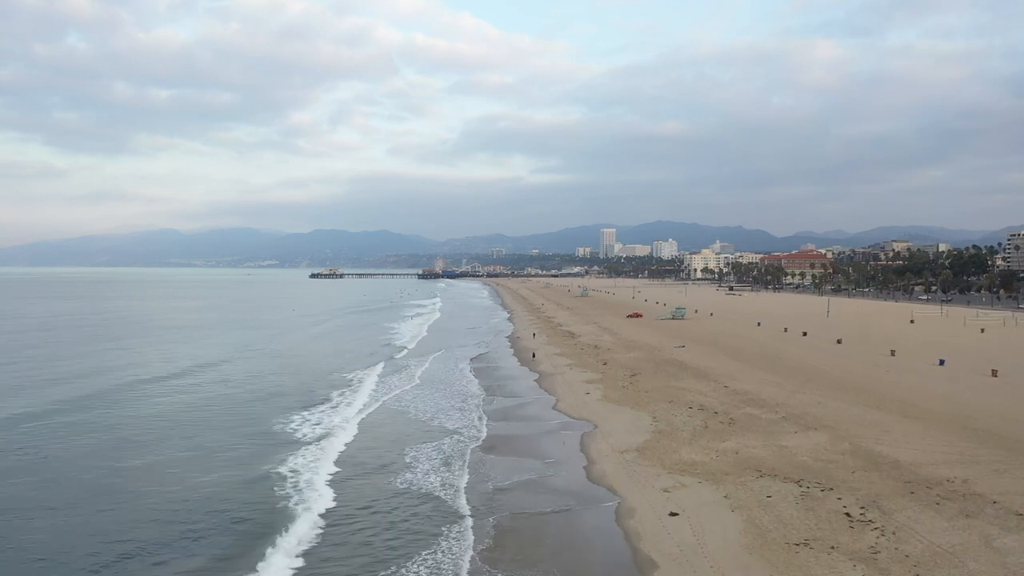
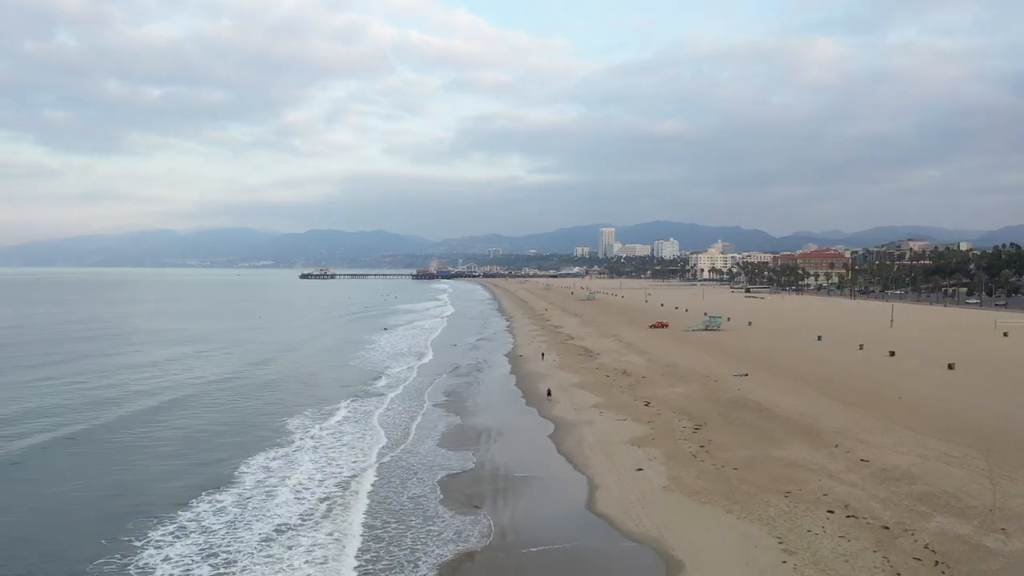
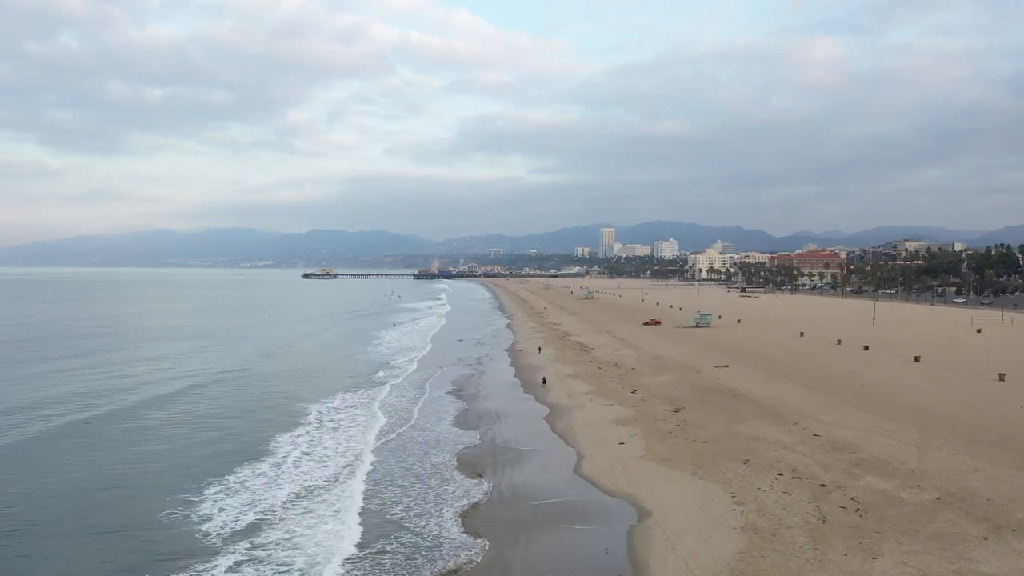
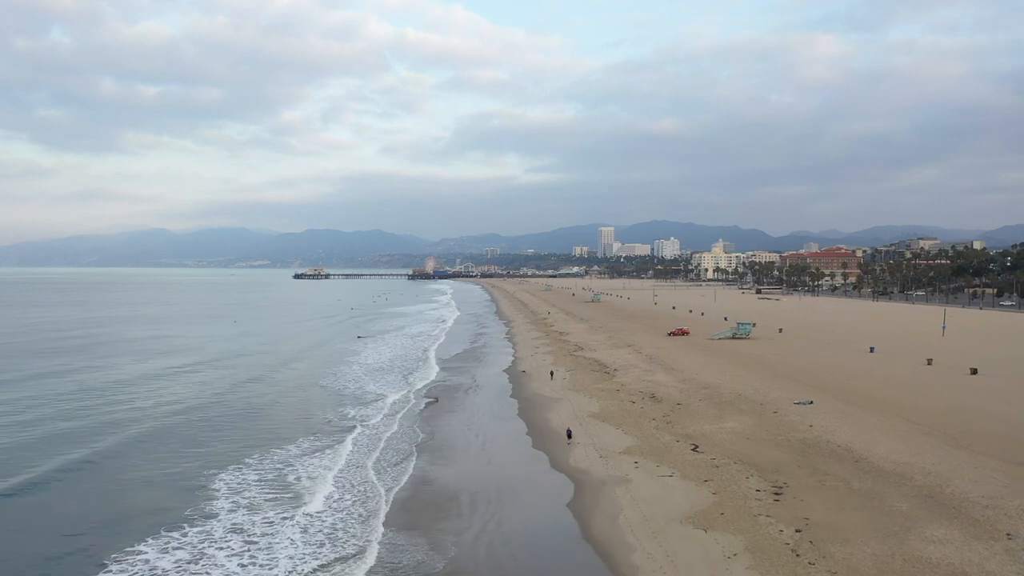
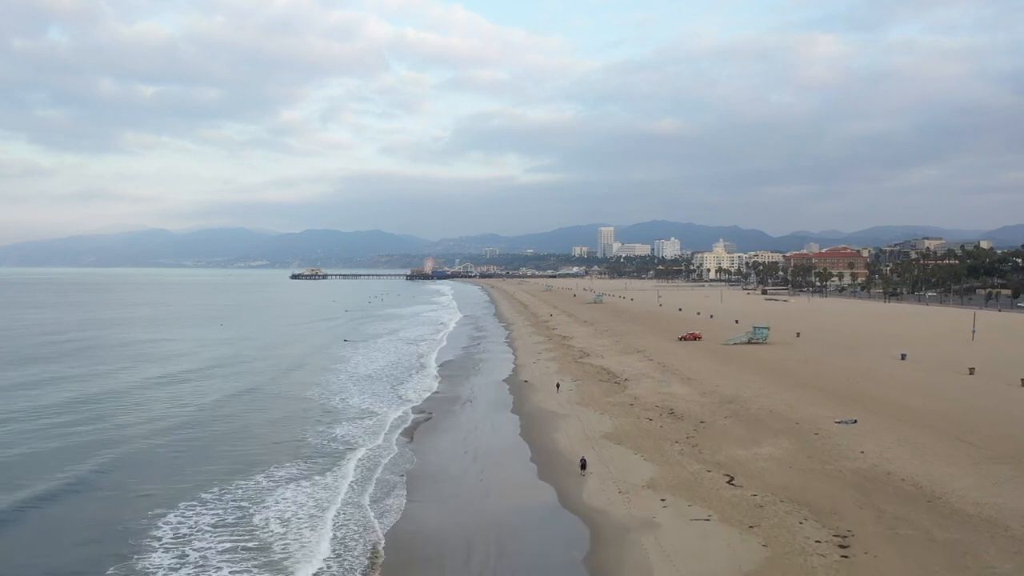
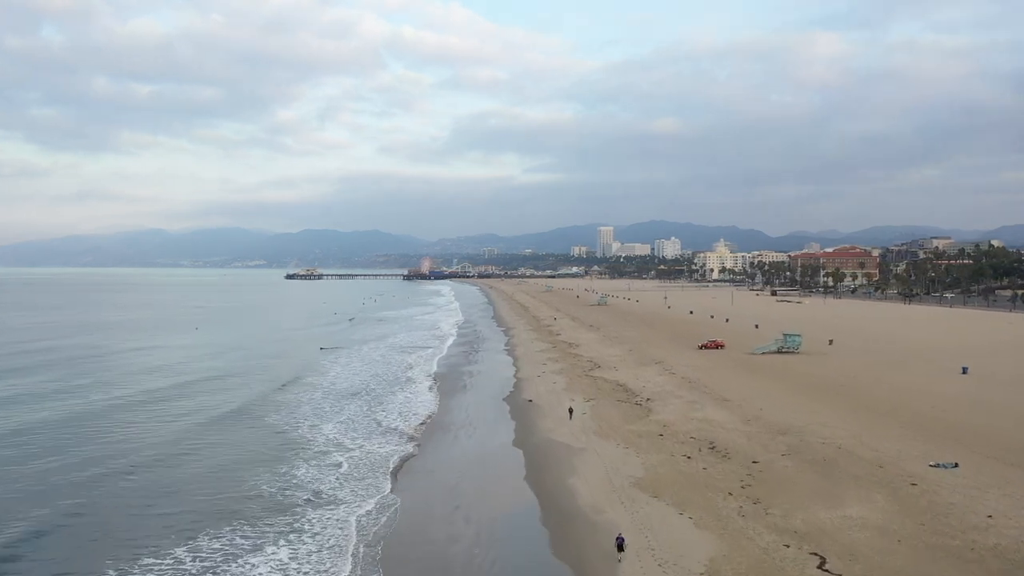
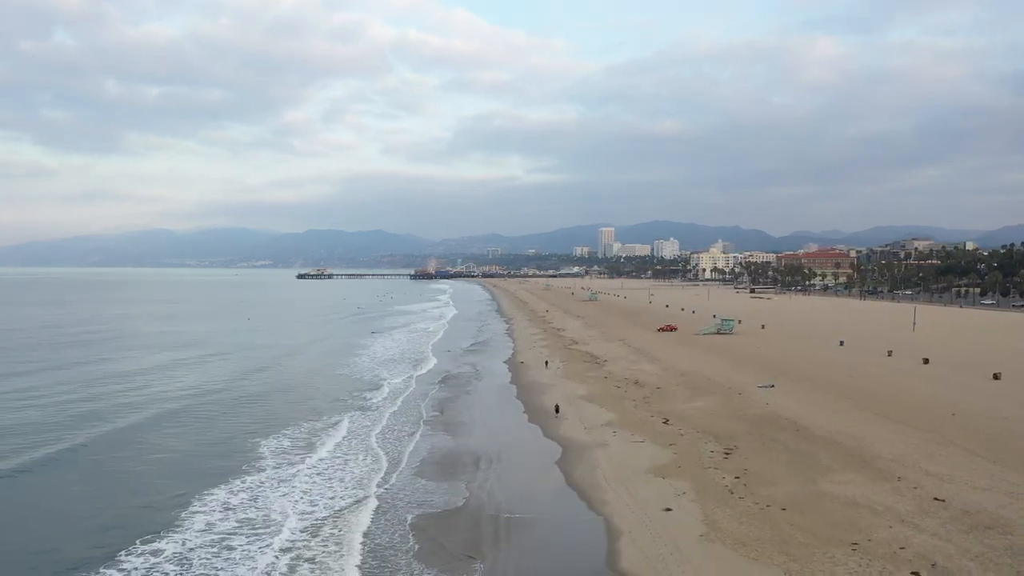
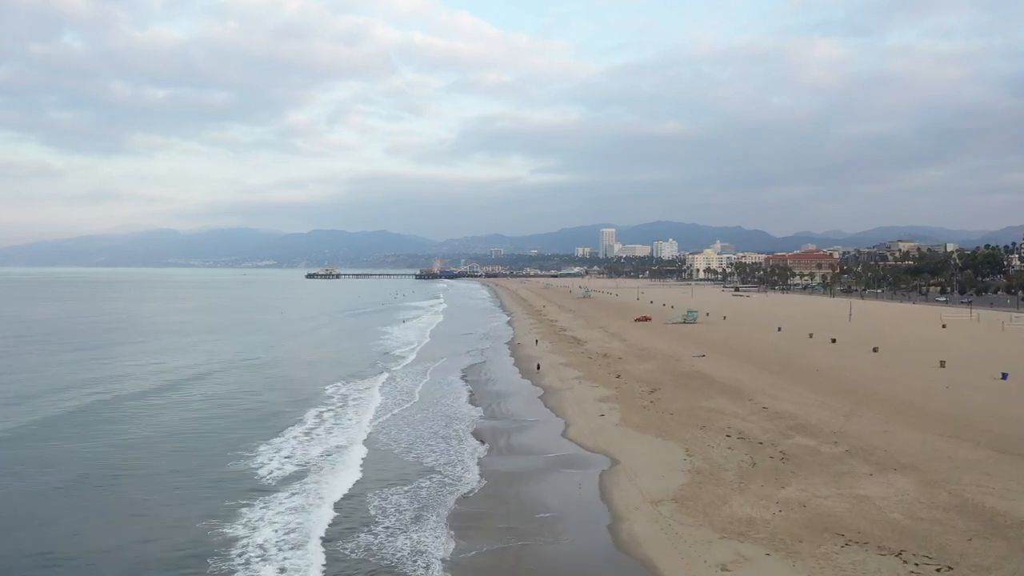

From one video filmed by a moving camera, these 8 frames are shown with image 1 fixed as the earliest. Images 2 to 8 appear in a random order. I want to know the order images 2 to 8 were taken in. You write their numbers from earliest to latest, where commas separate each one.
8, 3, 2, 7, 4, 5, 6
